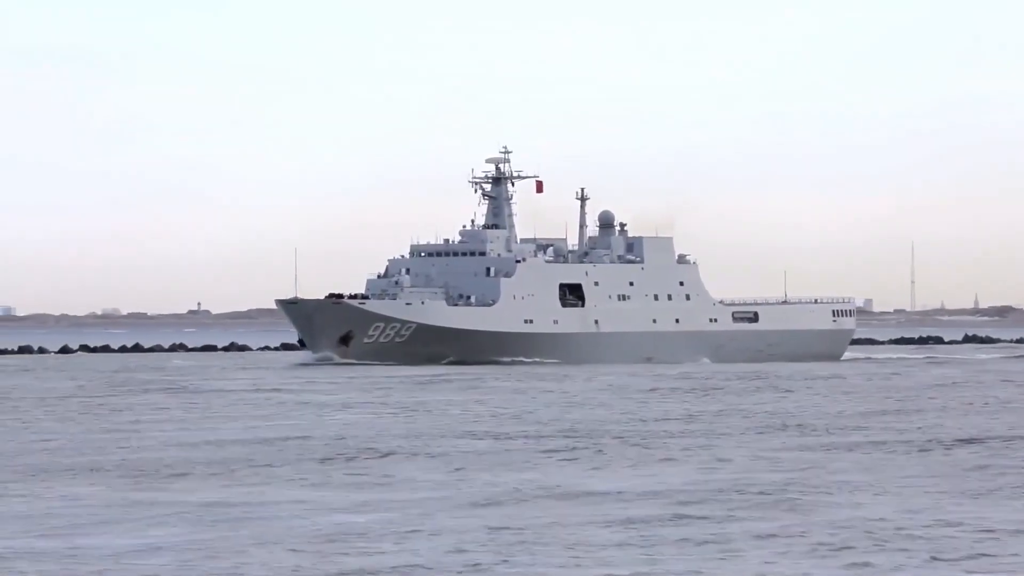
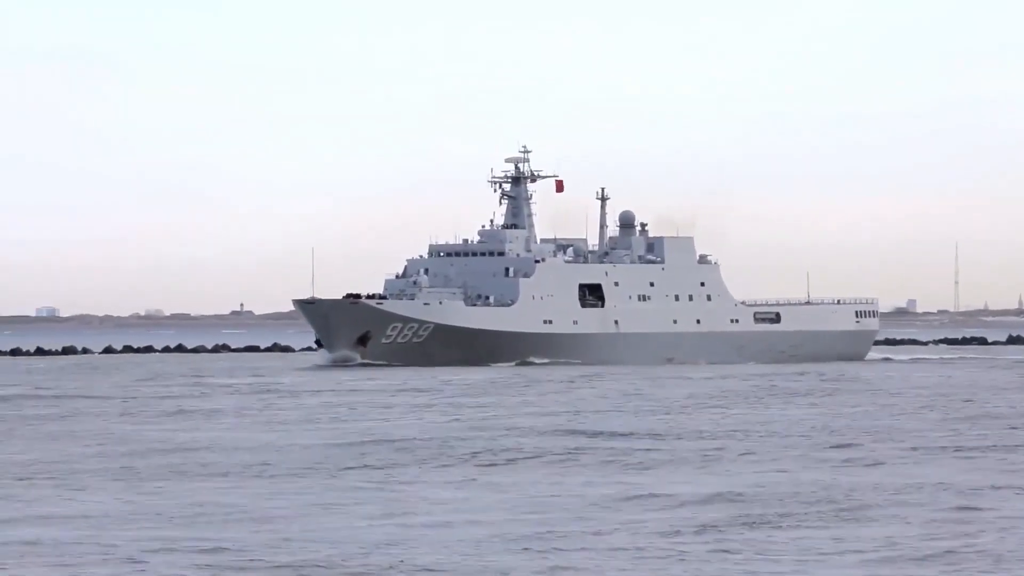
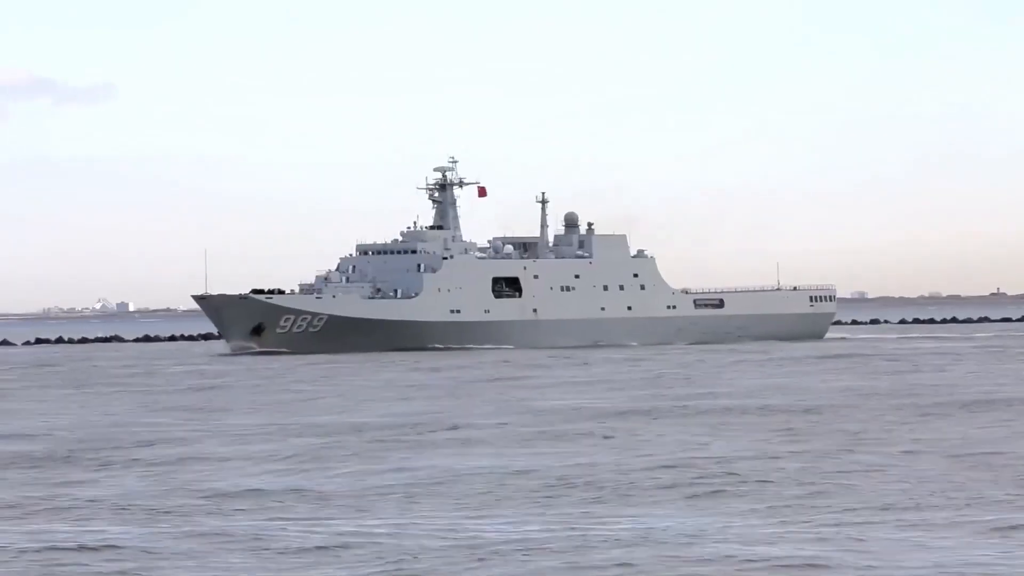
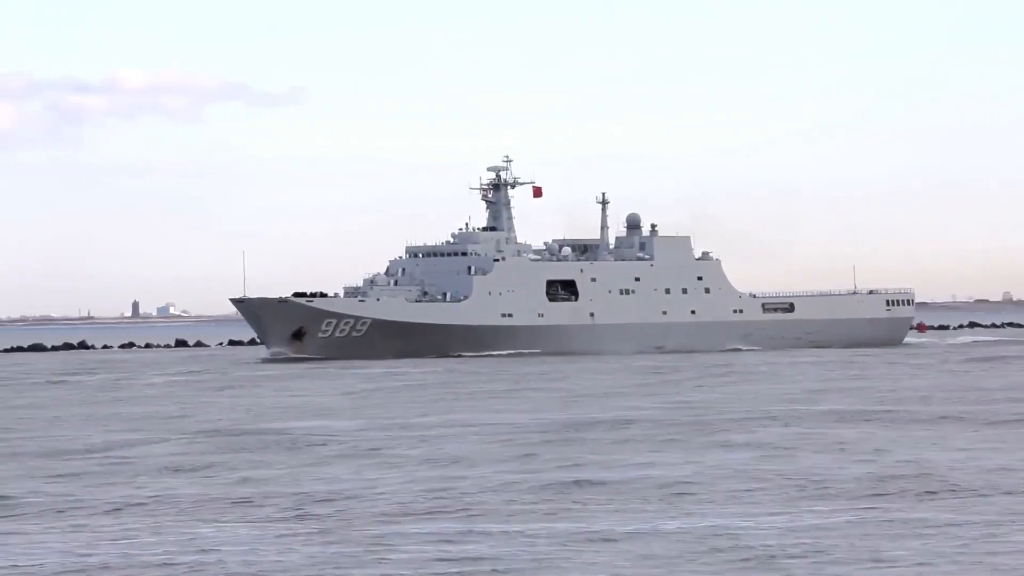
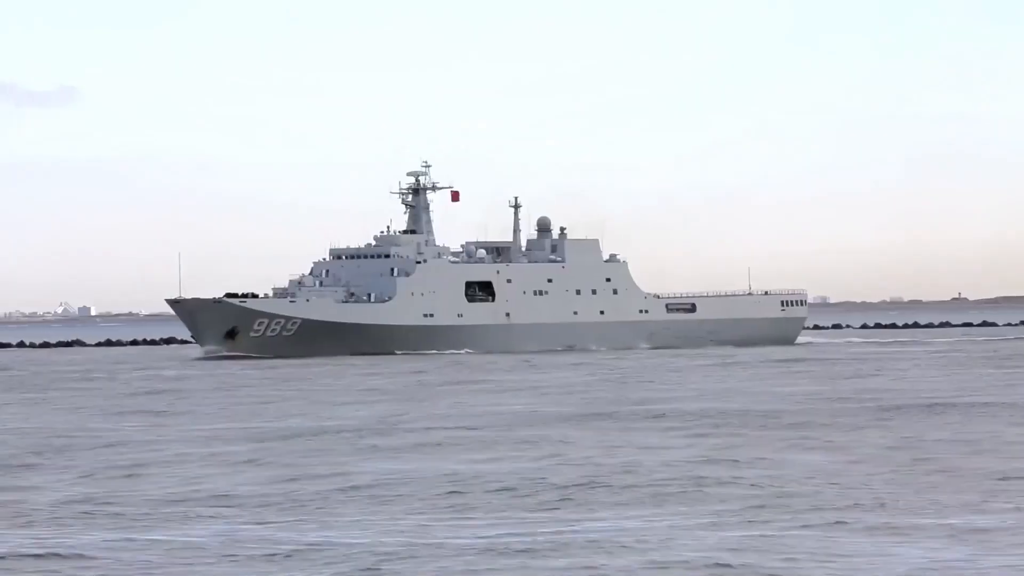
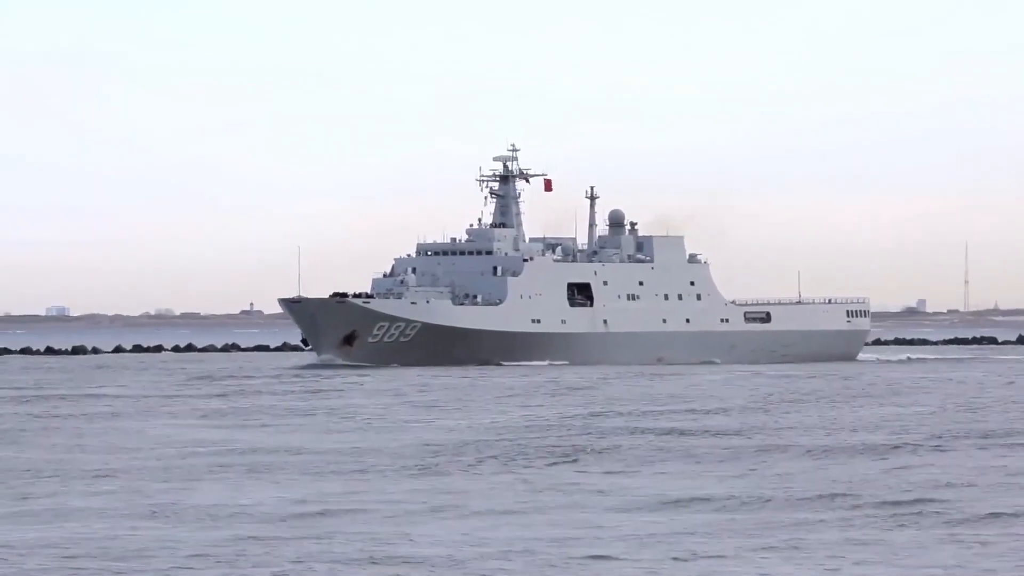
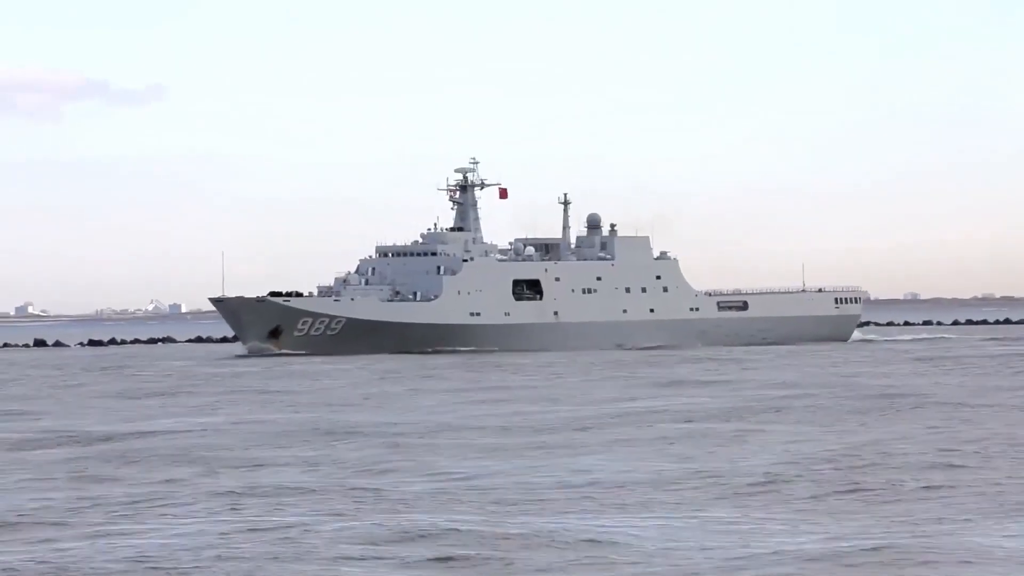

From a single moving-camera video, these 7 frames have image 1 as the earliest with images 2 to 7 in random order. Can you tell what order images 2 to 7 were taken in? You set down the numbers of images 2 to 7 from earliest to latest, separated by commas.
2, 6, 5, 3, 7, 4
